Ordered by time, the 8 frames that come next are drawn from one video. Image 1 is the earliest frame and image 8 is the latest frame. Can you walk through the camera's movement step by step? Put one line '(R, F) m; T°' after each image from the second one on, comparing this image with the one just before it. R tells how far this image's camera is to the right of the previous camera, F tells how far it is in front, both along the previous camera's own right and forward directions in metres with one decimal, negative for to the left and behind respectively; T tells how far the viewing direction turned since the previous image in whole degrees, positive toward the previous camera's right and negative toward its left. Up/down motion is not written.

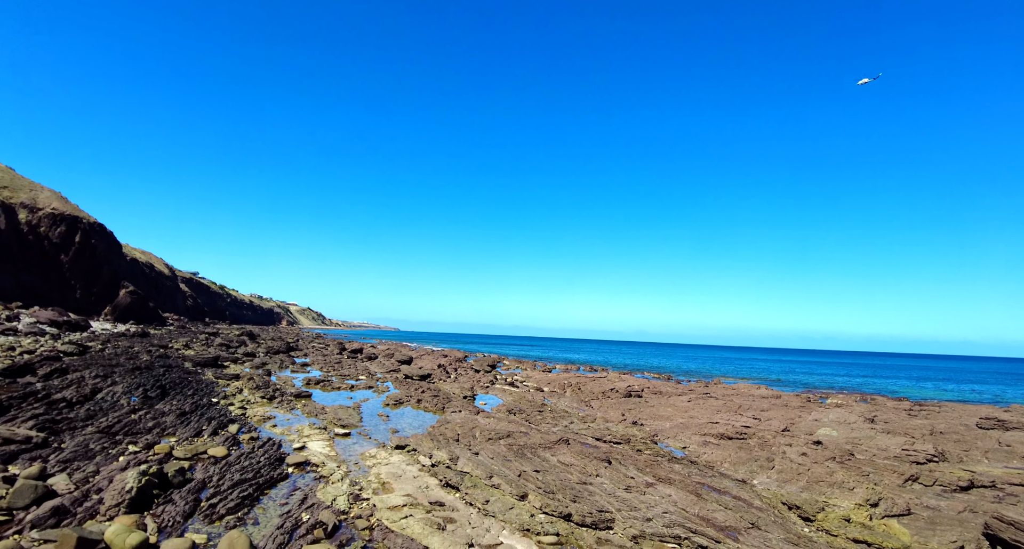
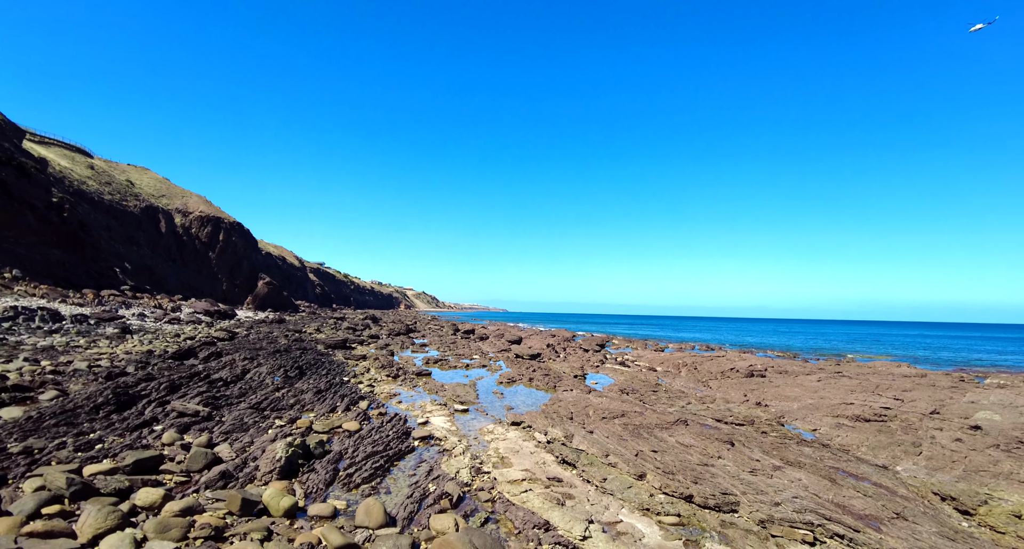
(-0.4, 0.0) m; -10°
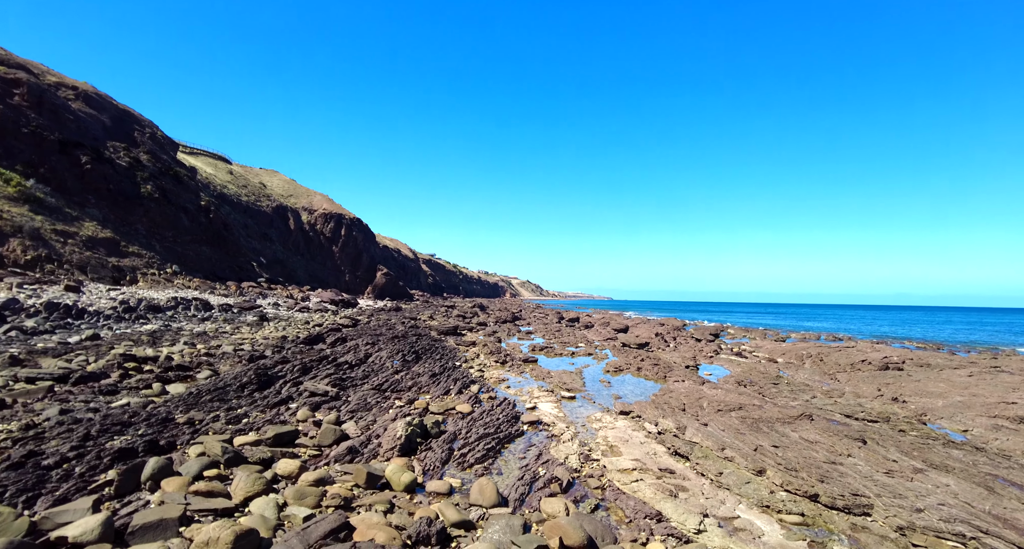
(-0.4, -0.1) m; -9°
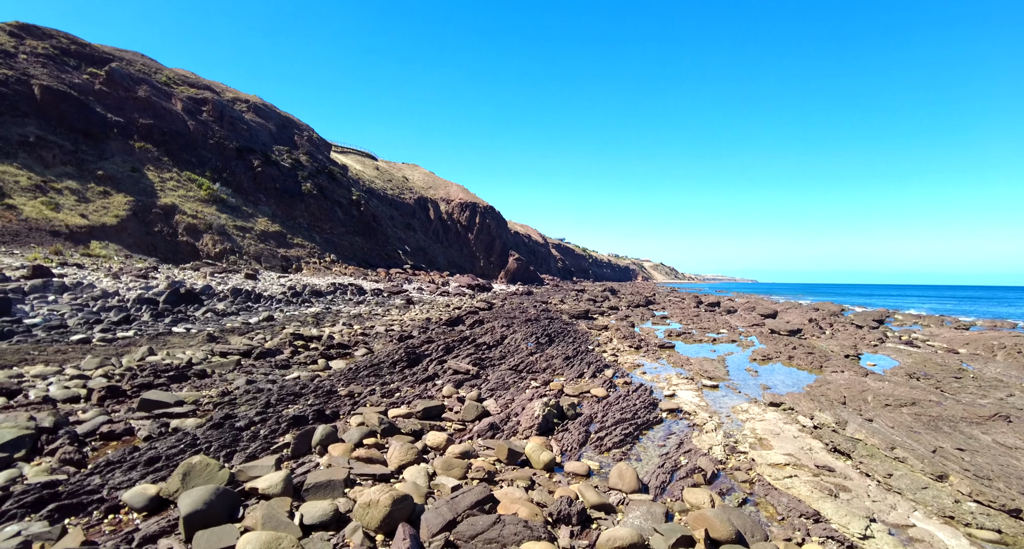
(-0.5, -0.1) m; -12°
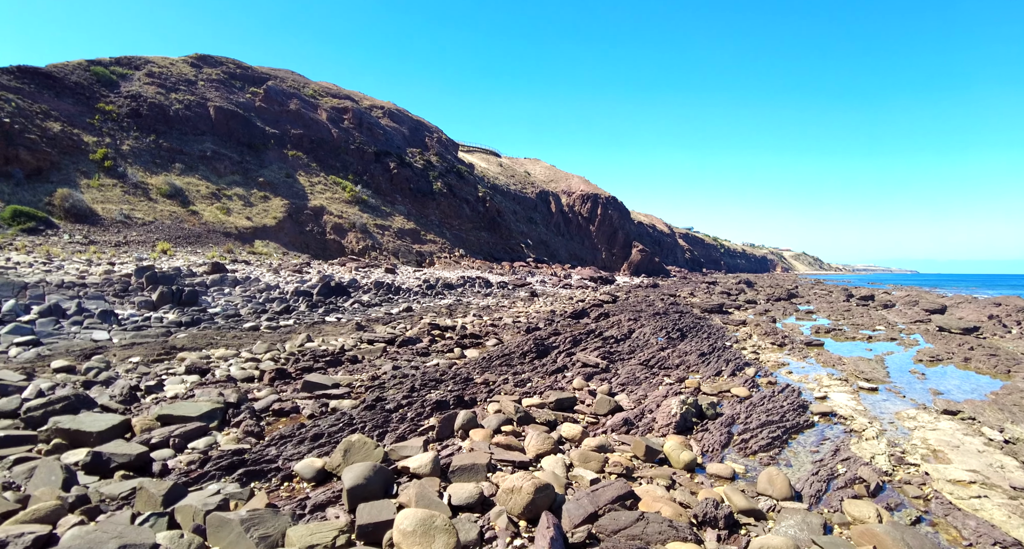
(-0.6, -0.1) m; -11°
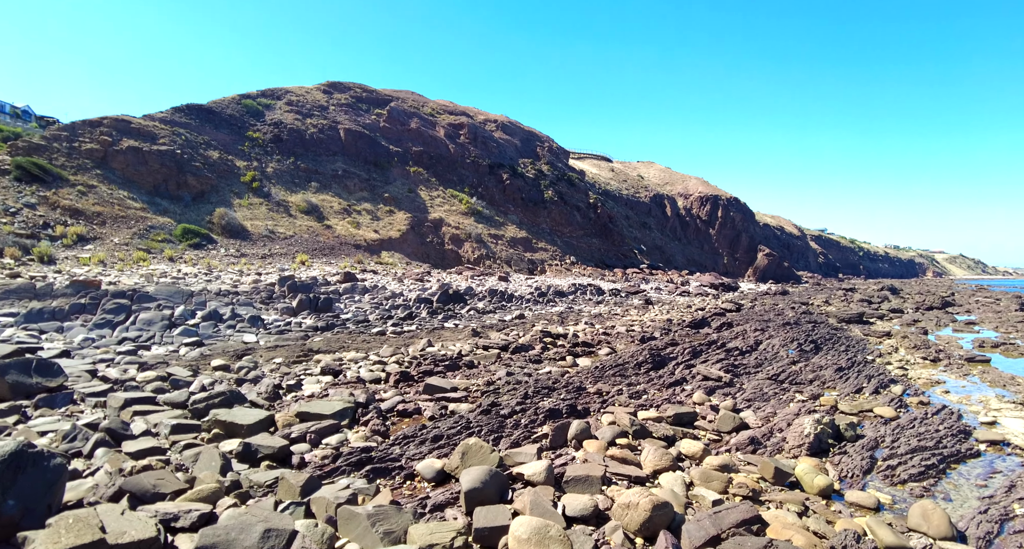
(-0.5, 0.0) m; -10°
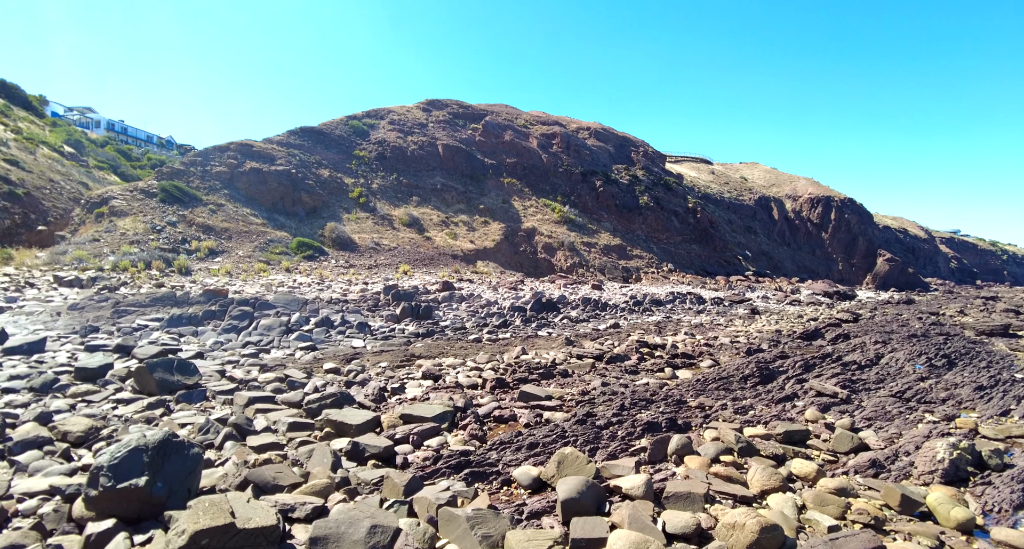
(-0.5, -0.1) m; -8°
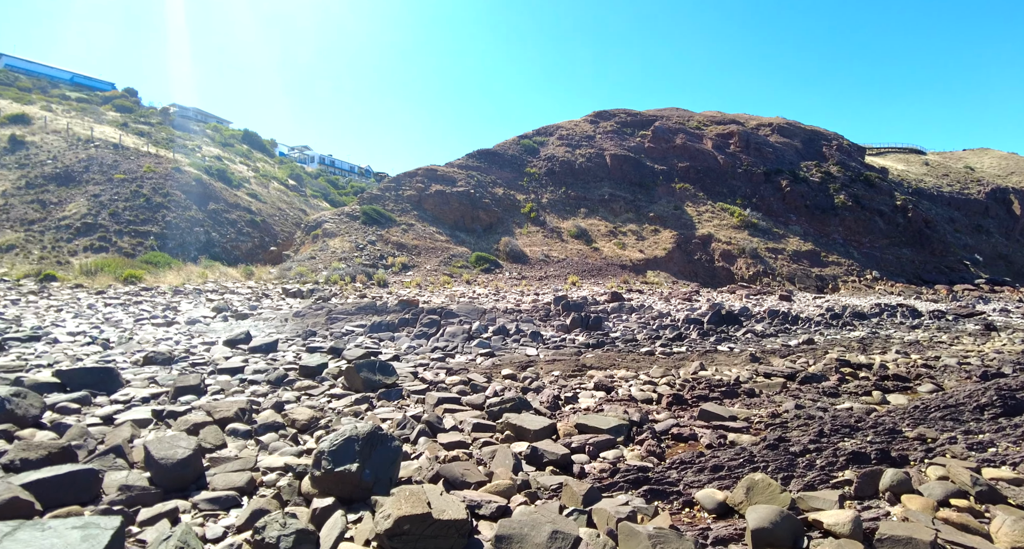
(-1.0, -0.2) m; -15°
